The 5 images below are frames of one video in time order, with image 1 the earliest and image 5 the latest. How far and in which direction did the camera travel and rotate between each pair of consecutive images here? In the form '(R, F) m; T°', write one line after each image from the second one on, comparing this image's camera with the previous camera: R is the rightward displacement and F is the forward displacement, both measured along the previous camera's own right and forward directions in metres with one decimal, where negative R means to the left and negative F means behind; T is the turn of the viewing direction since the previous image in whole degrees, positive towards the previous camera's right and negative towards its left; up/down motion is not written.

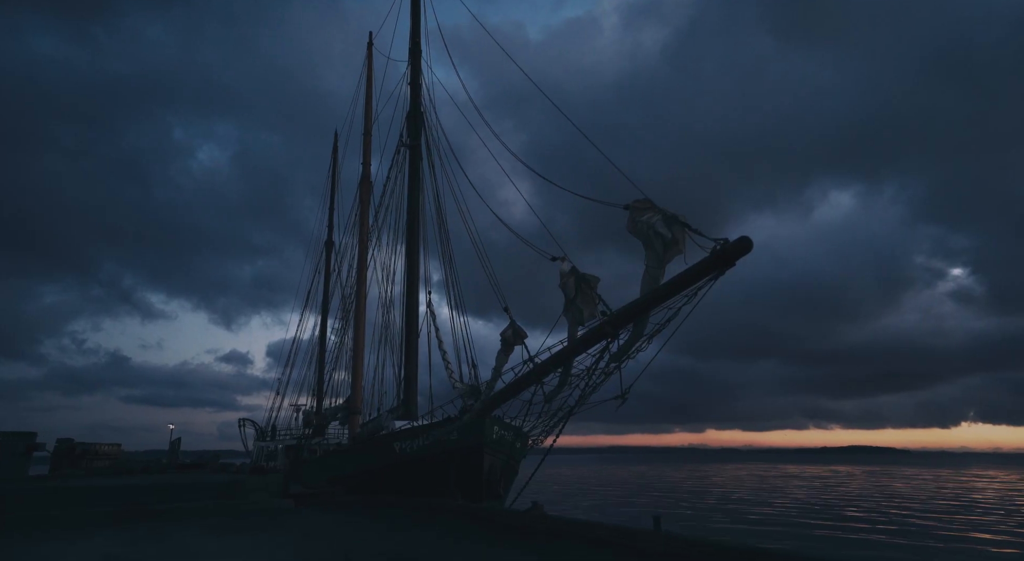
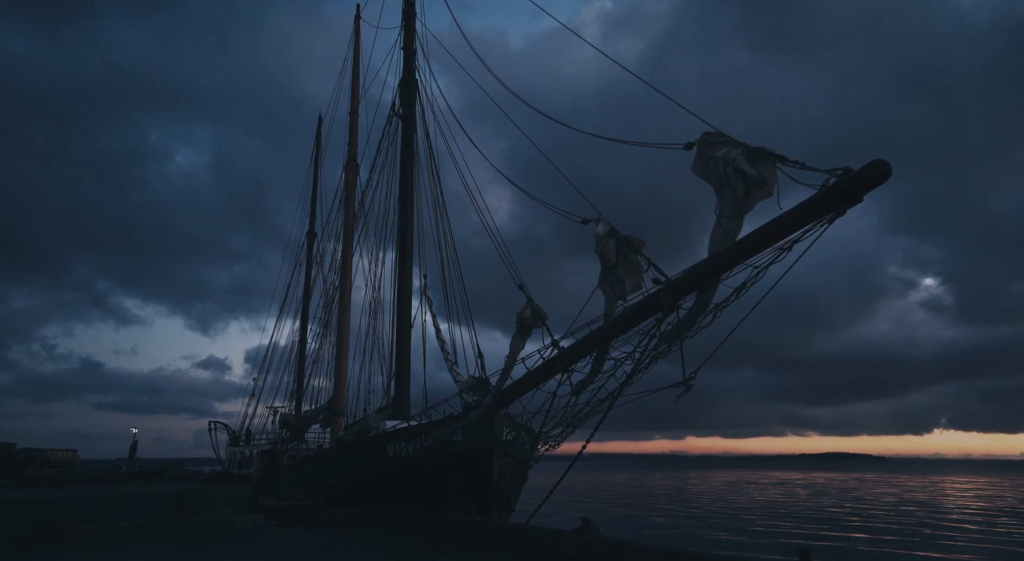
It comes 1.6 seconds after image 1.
(-0.9, +2.8) m; +2°
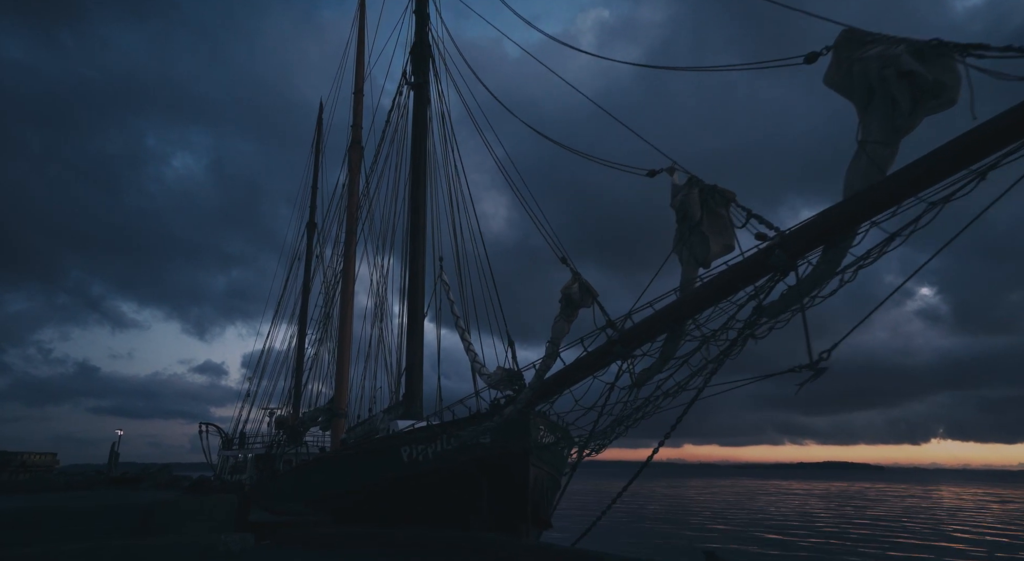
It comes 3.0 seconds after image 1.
(-0.9, +2.6) m; 0°
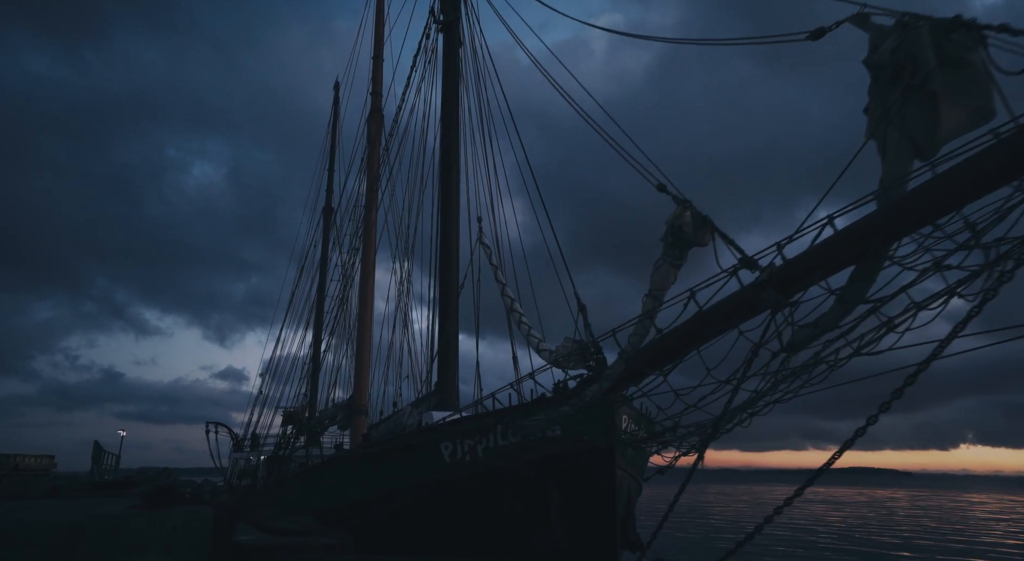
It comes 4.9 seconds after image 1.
(-1.0, +3.6) m; -2°
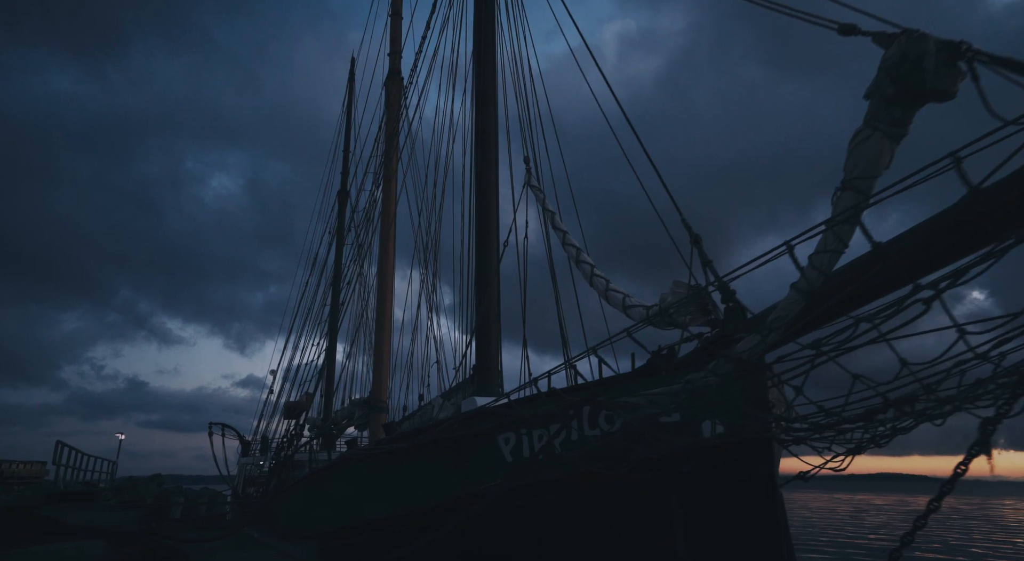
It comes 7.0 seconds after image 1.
(-0.9, +3.6) m; -2°
